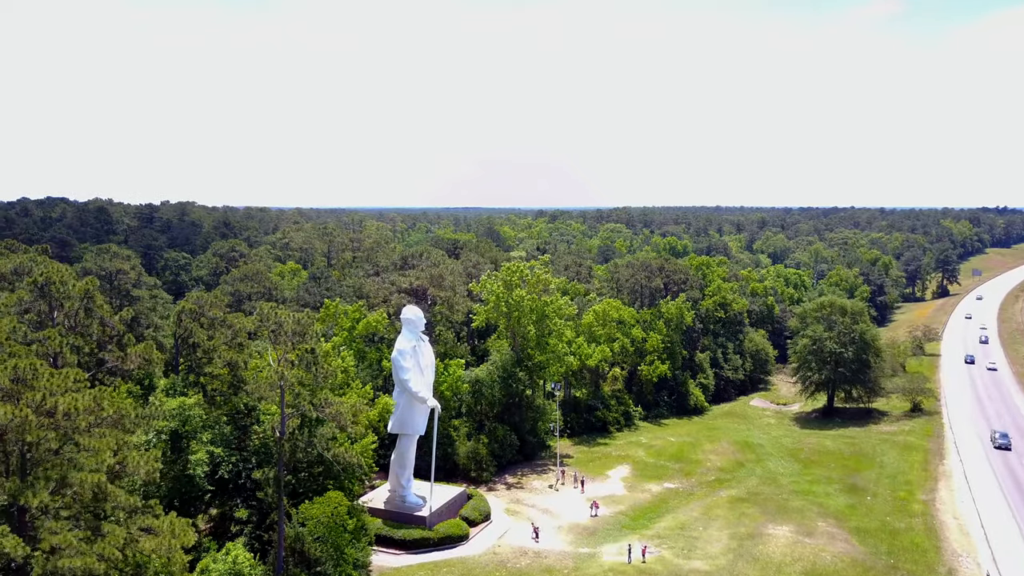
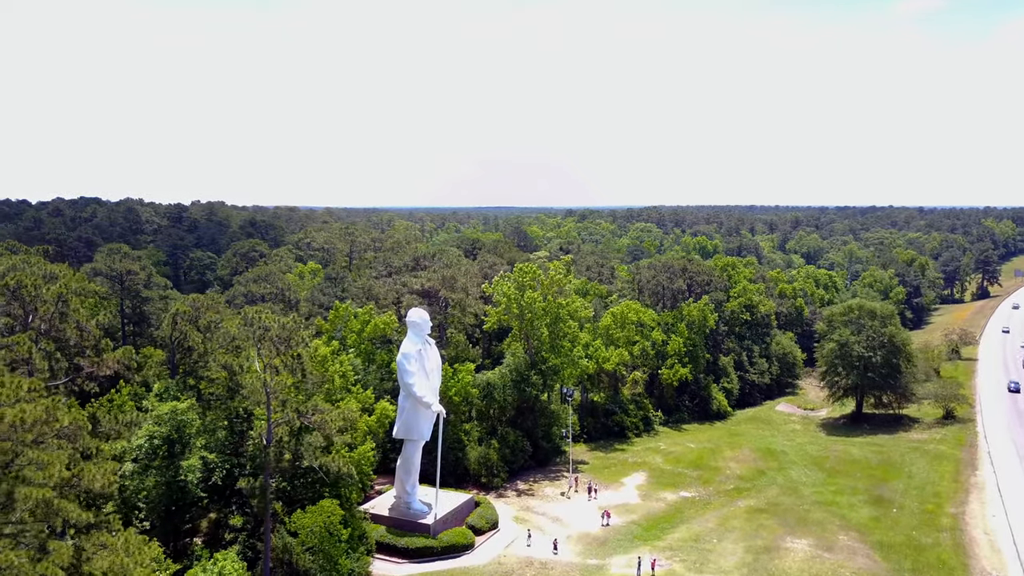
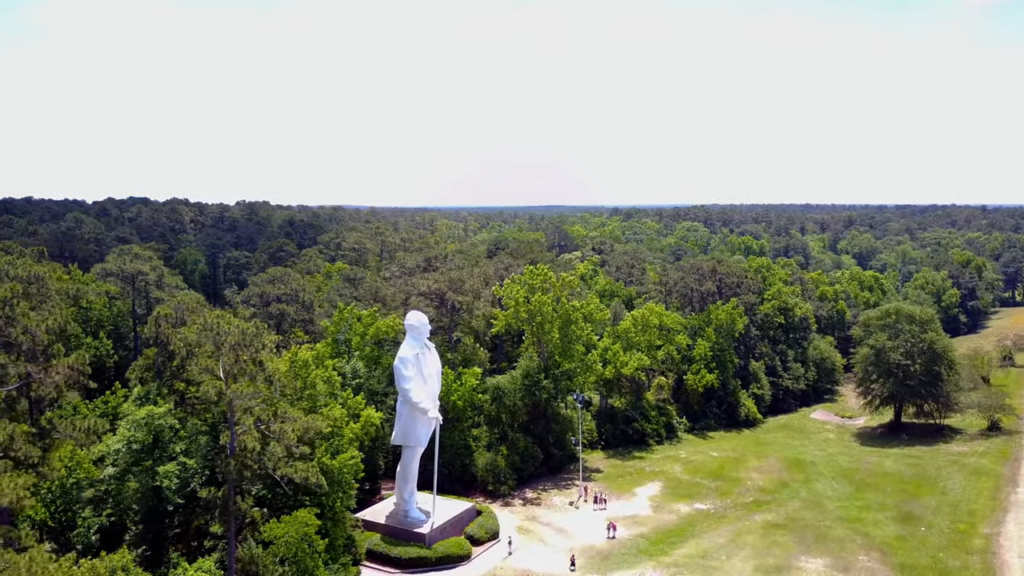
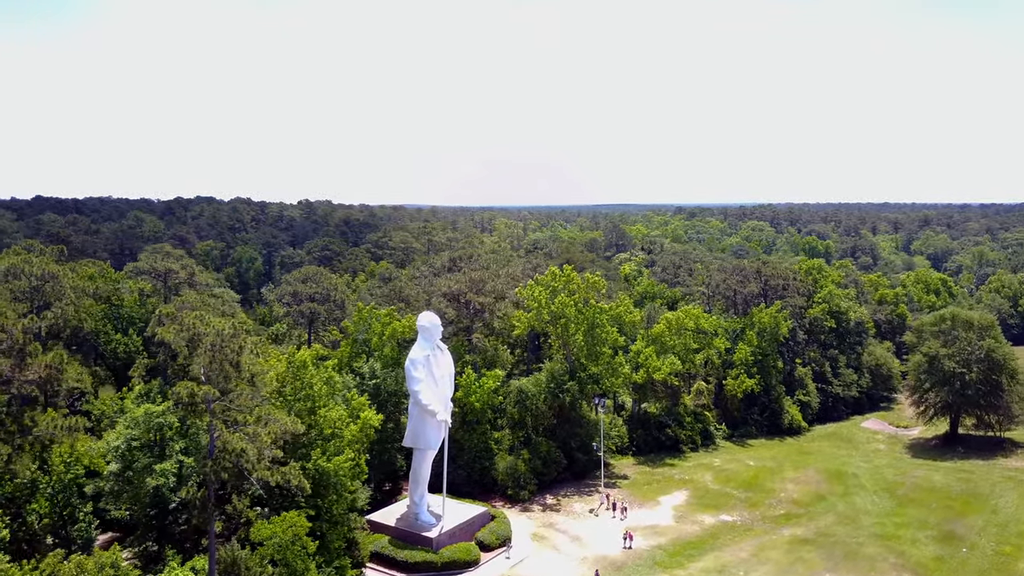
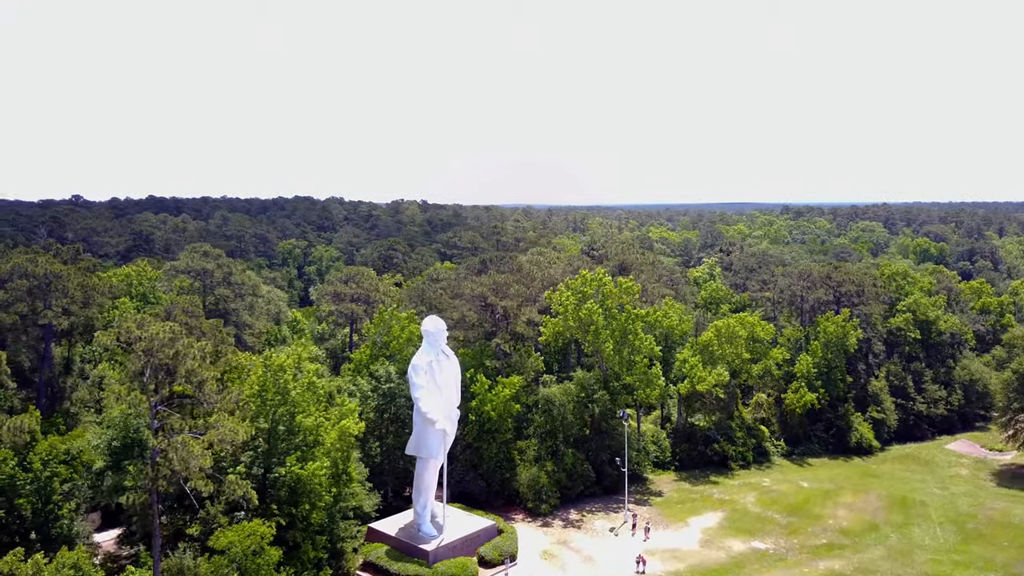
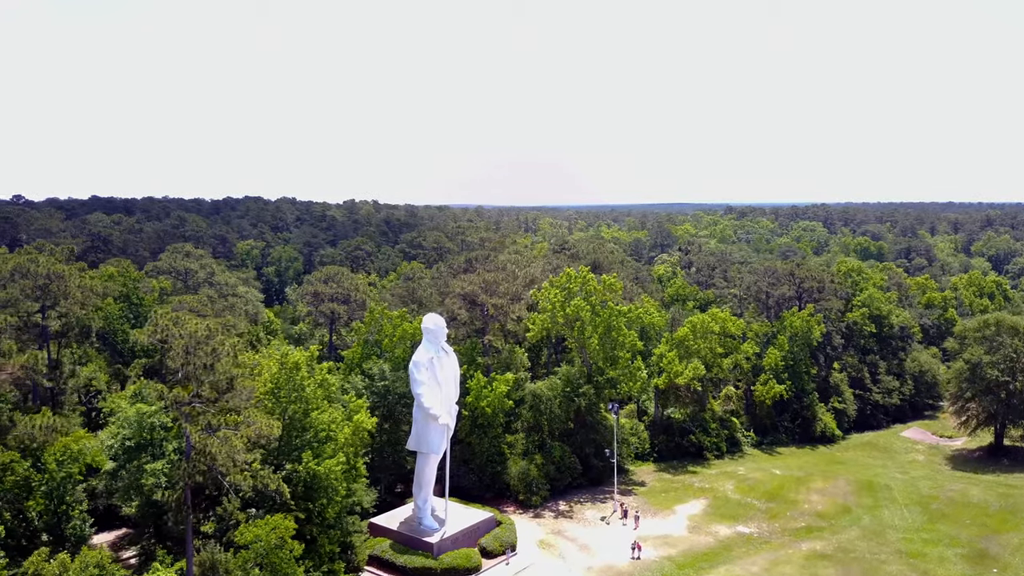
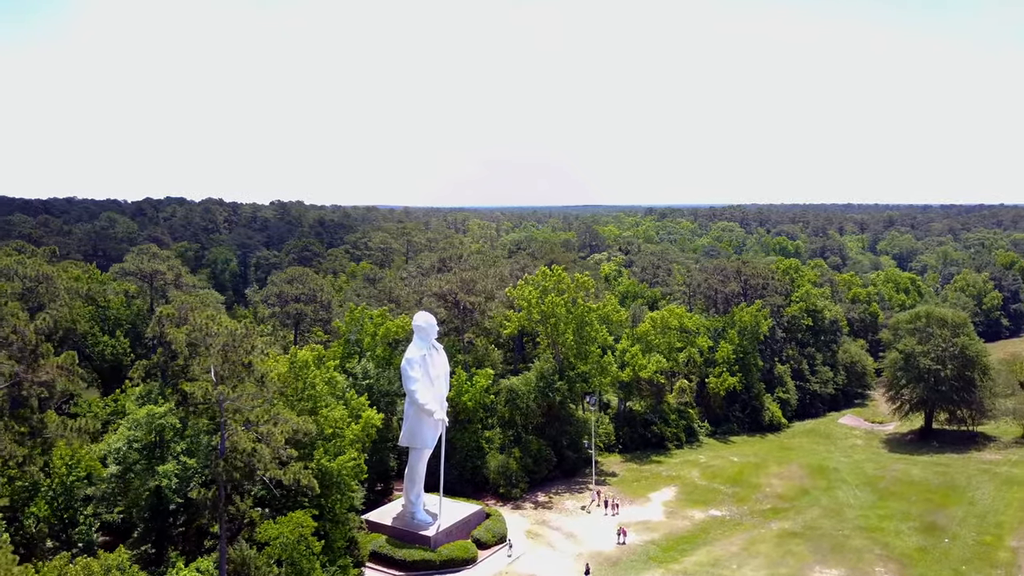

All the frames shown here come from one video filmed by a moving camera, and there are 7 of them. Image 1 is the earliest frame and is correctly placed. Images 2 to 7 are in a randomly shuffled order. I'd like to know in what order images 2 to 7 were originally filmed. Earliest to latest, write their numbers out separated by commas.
2, 3, 7, 4, 6, 5
